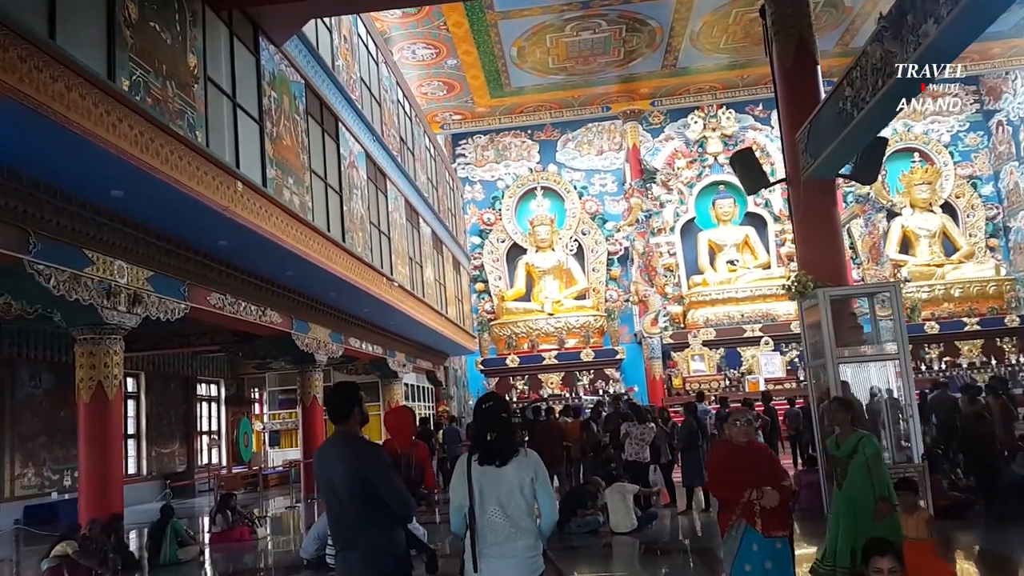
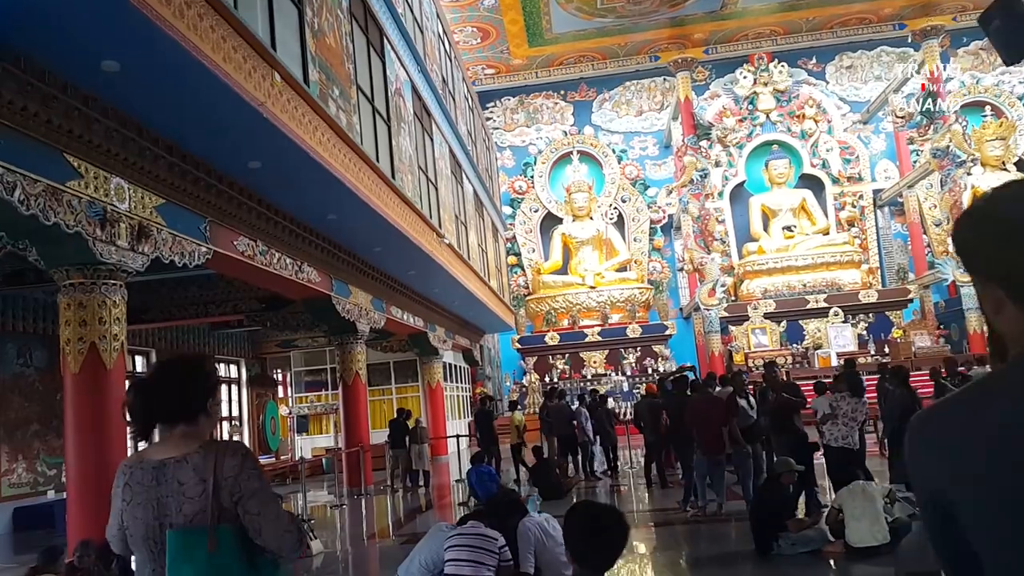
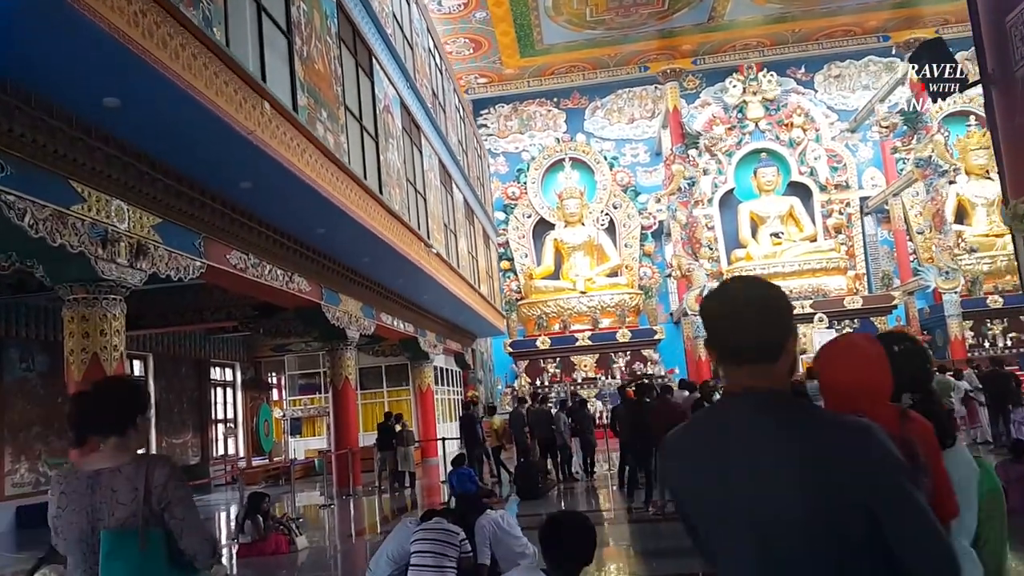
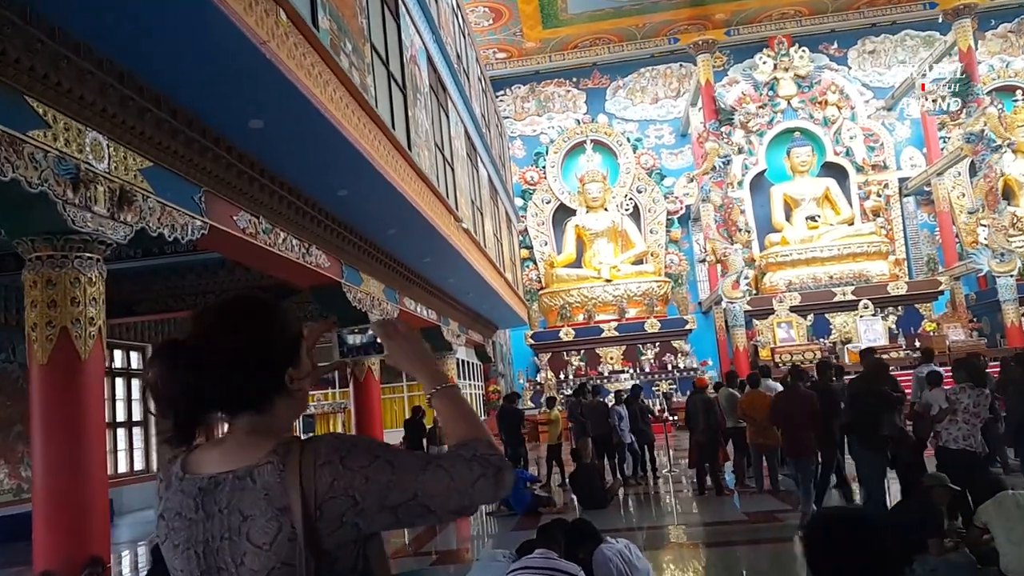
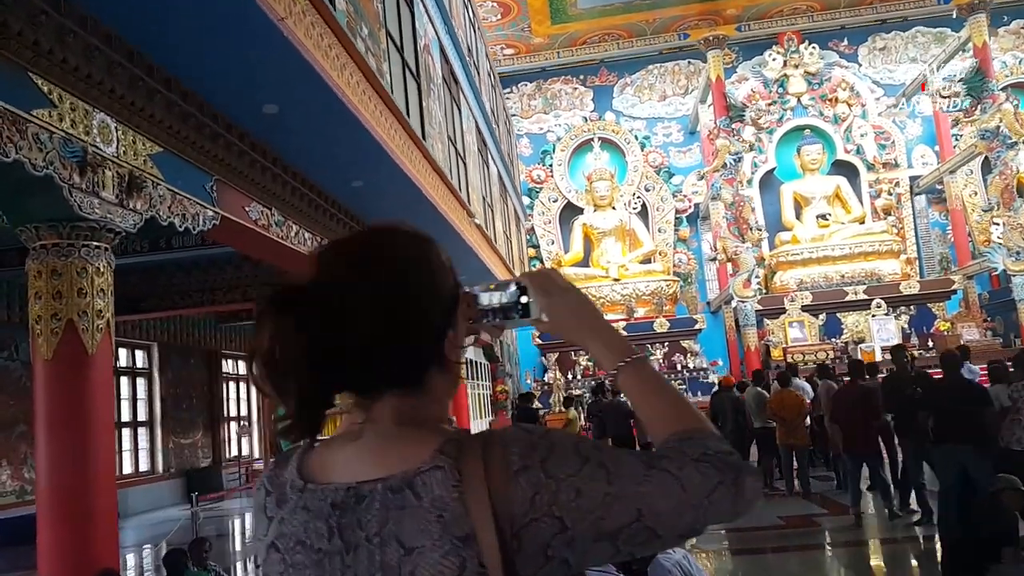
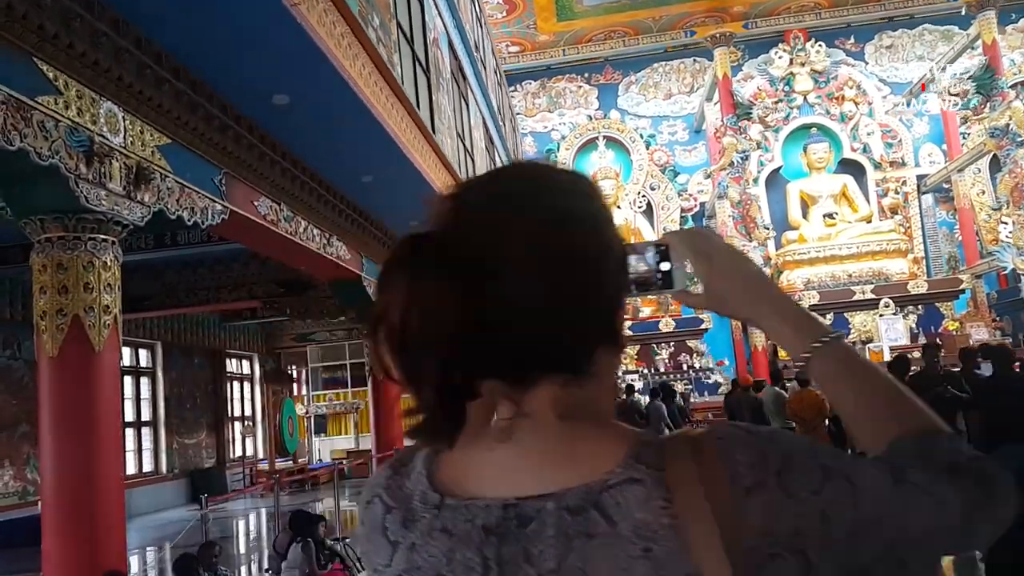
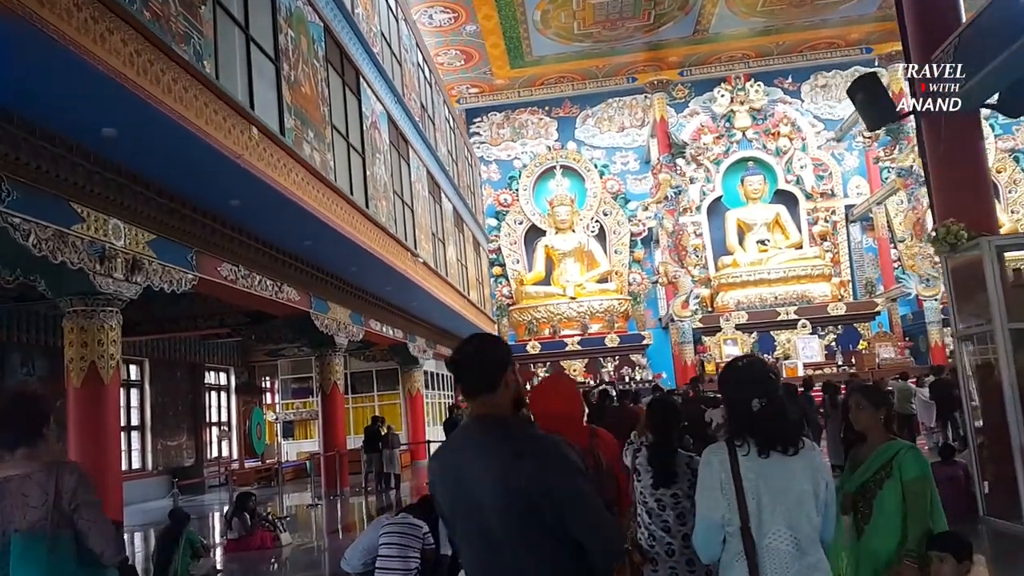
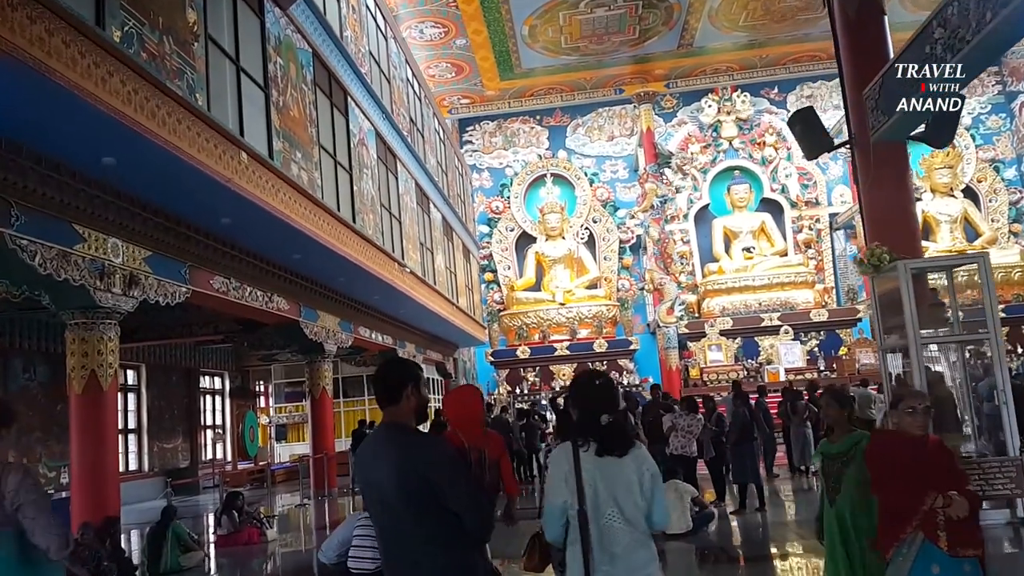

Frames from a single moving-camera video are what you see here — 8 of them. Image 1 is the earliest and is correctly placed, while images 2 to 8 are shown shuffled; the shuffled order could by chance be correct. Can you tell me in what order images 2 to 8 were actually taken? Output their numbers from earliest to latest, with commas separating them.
8, 7, 3, 2, 4, 5, 6
